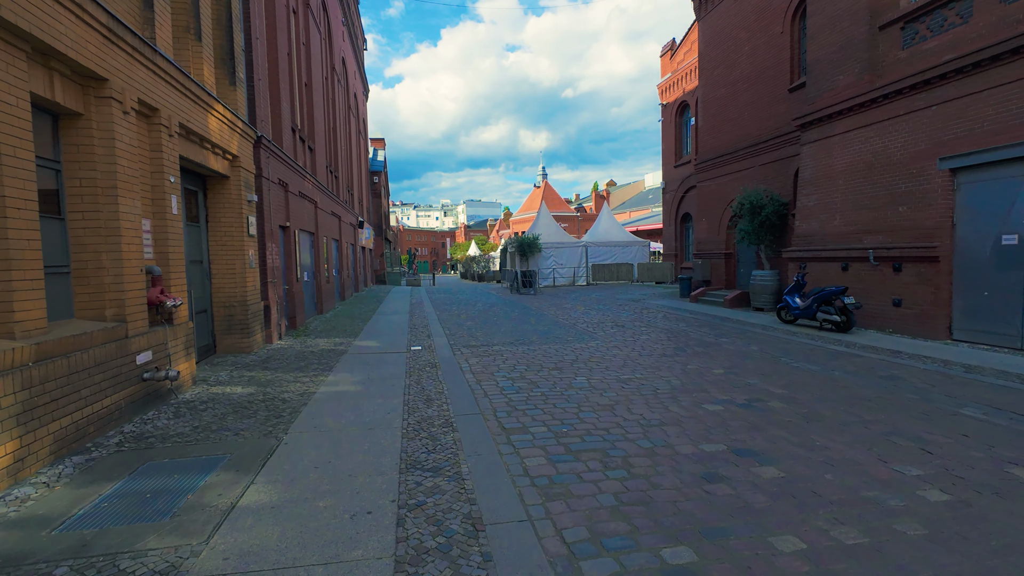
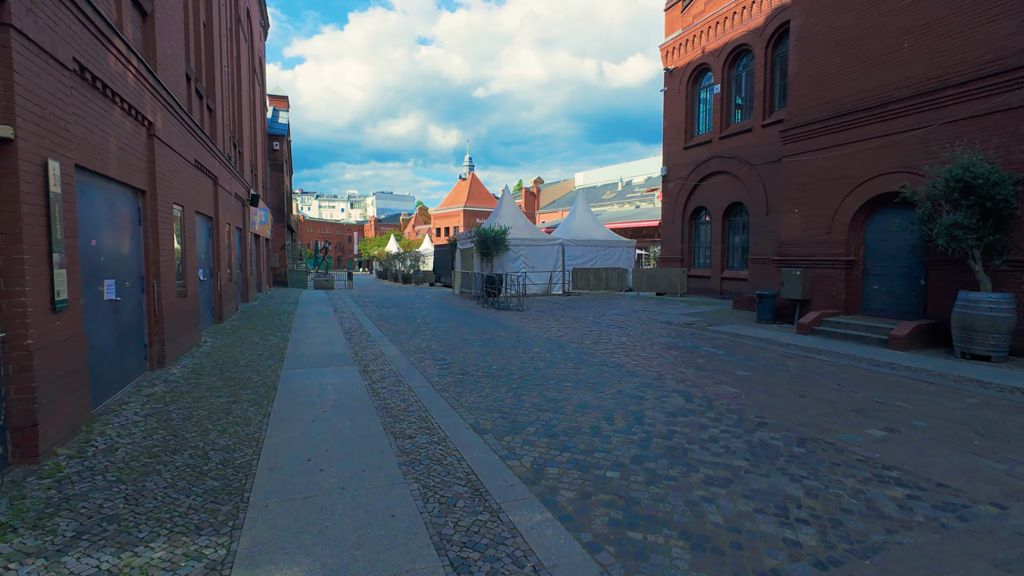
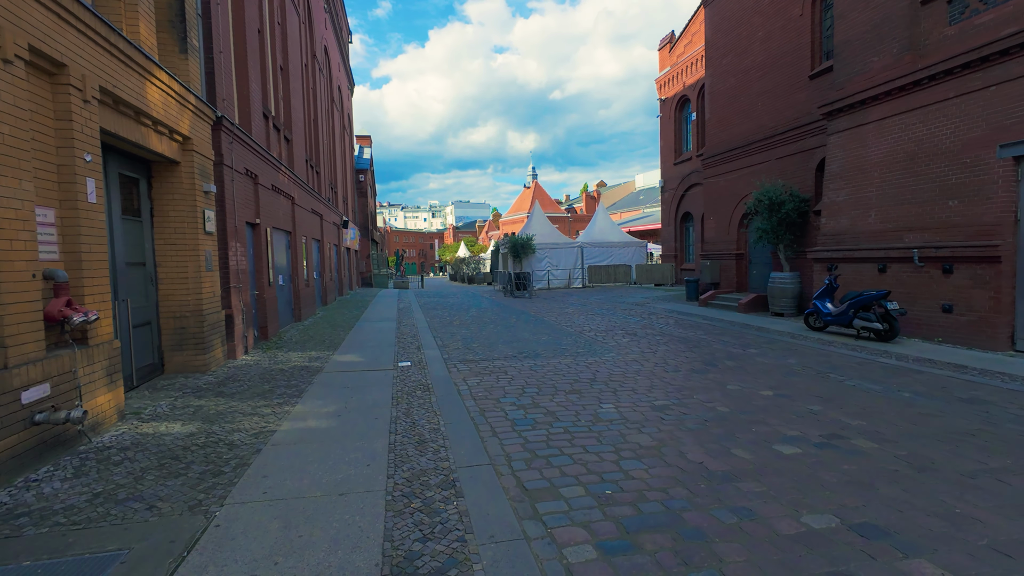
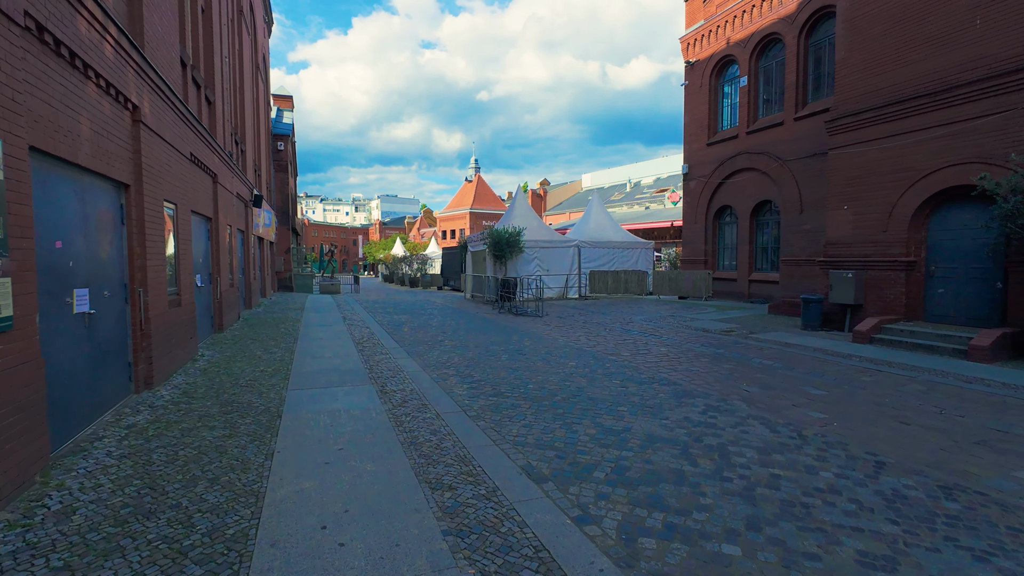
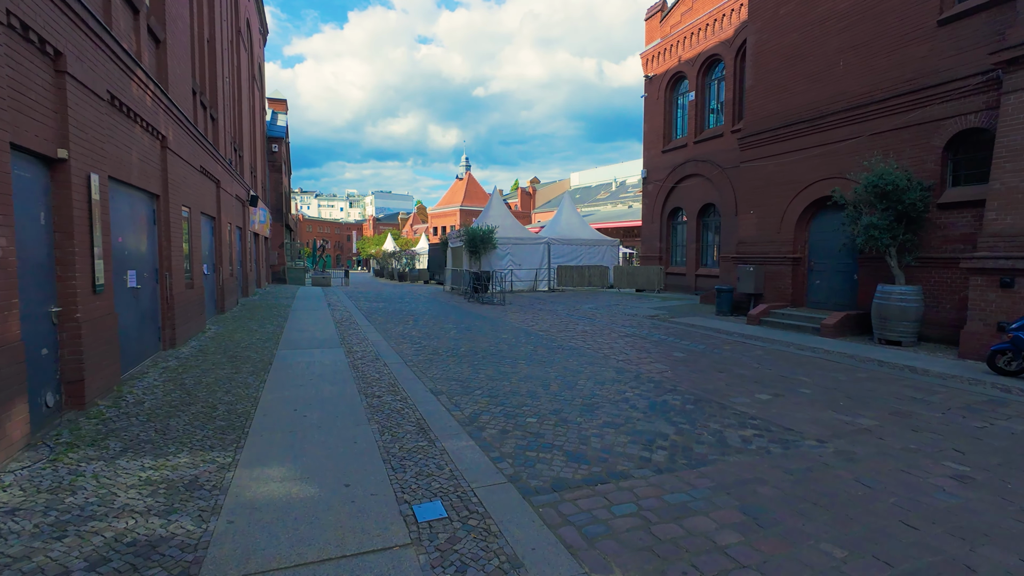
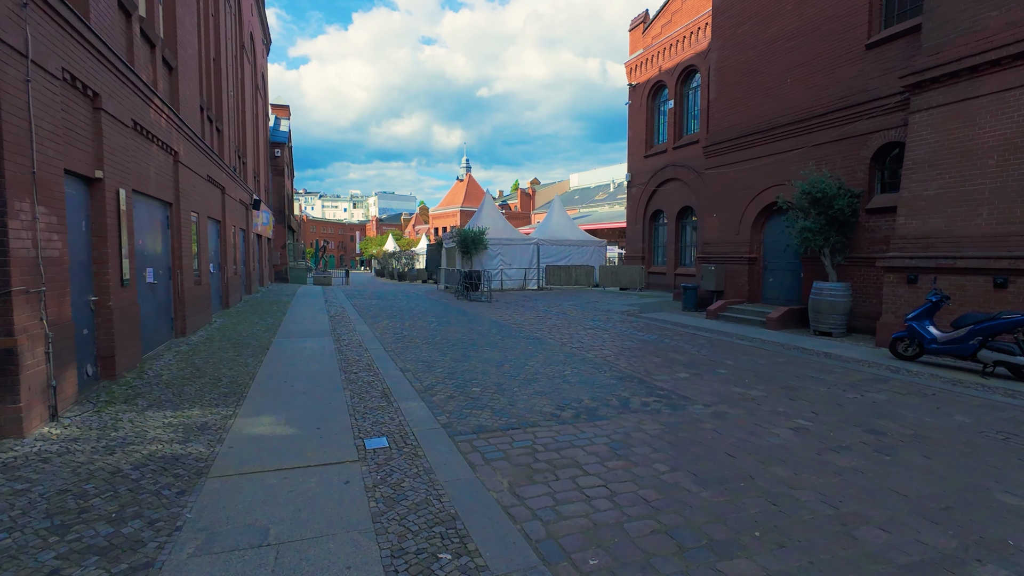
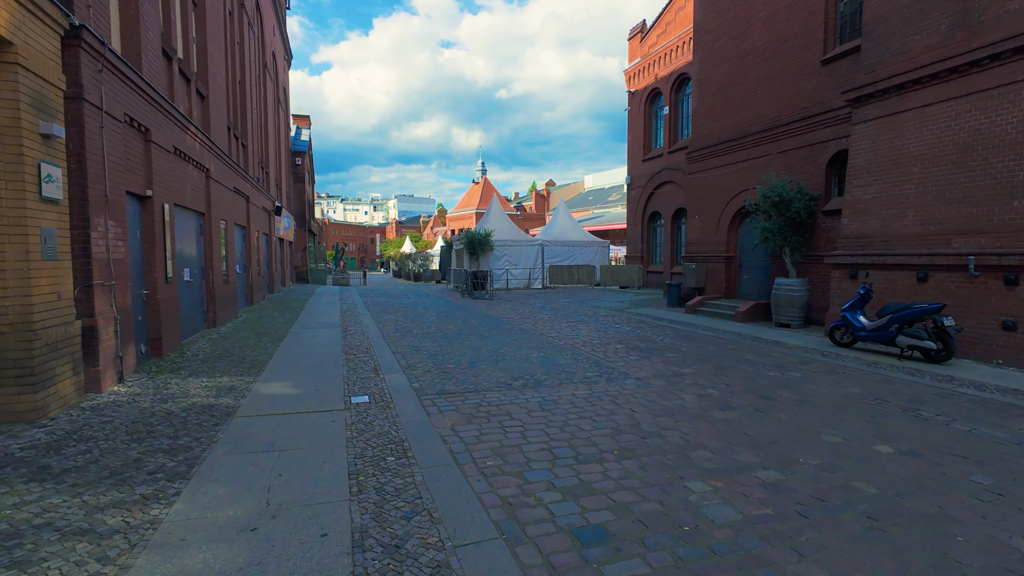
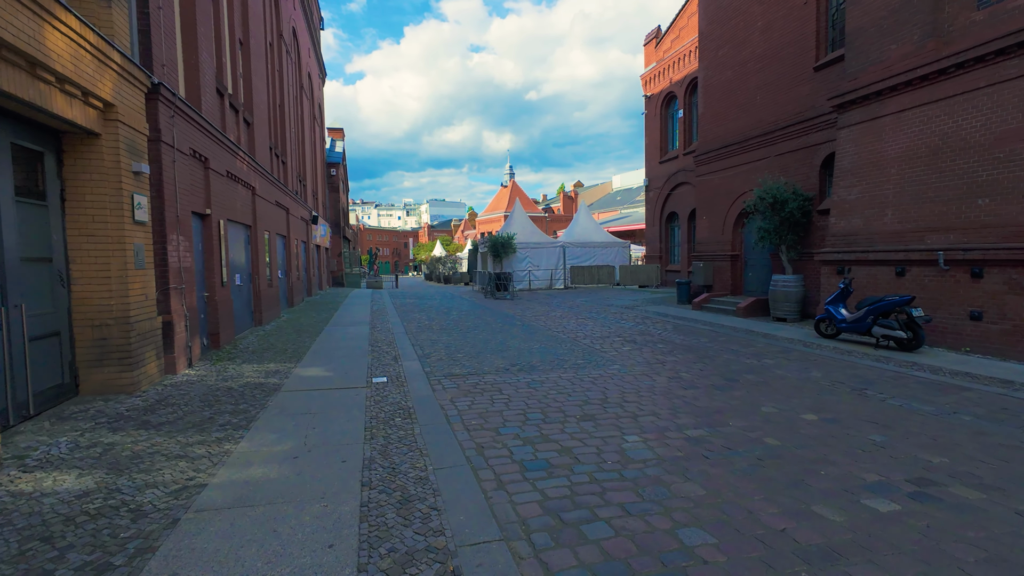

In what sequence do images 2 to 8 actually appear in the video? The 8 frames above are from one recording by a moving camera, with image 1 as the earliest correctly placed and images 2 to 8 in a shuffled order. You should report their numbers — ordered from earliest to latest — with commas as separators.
3, 8, 7, 6, 5, 2, 4
